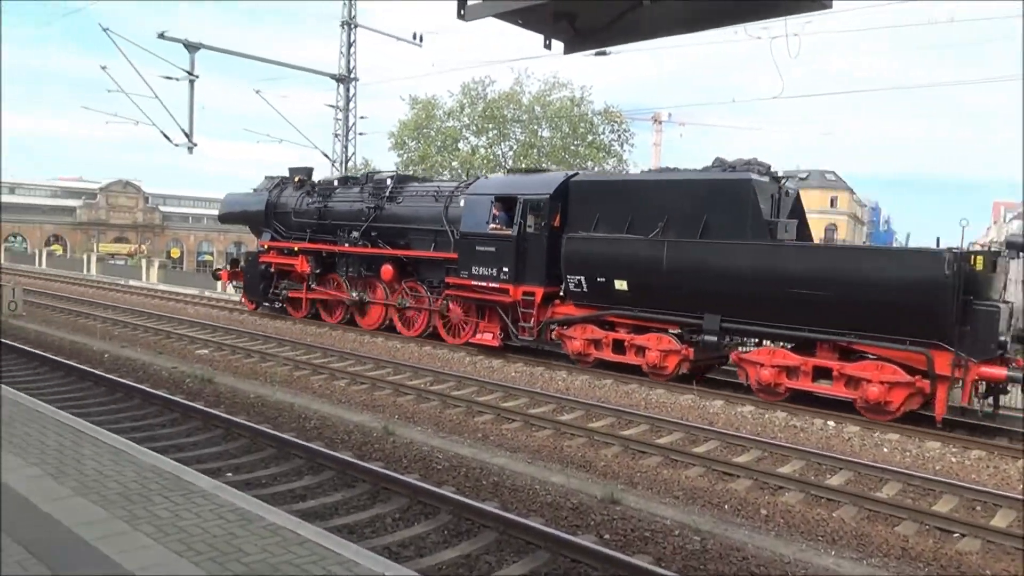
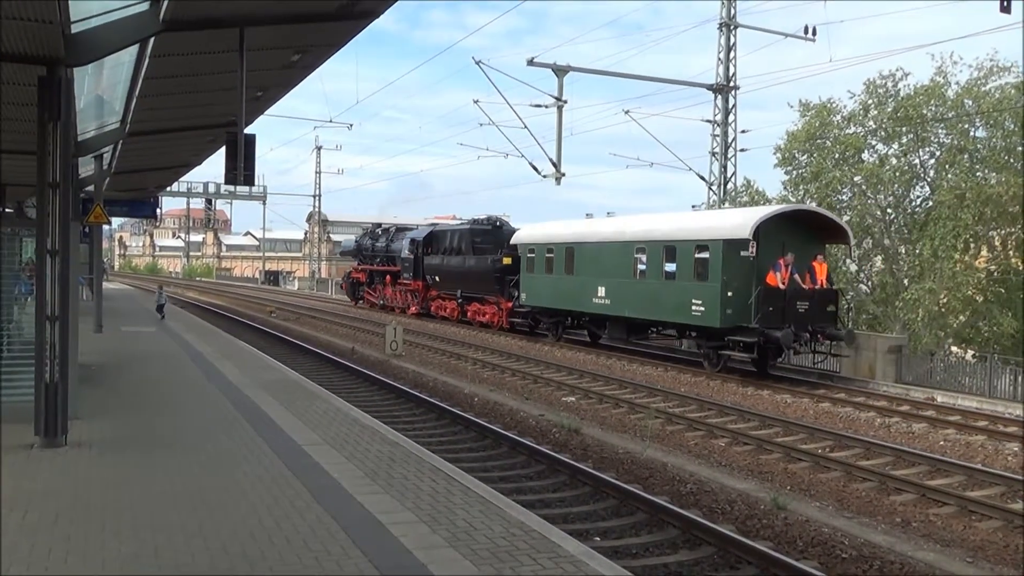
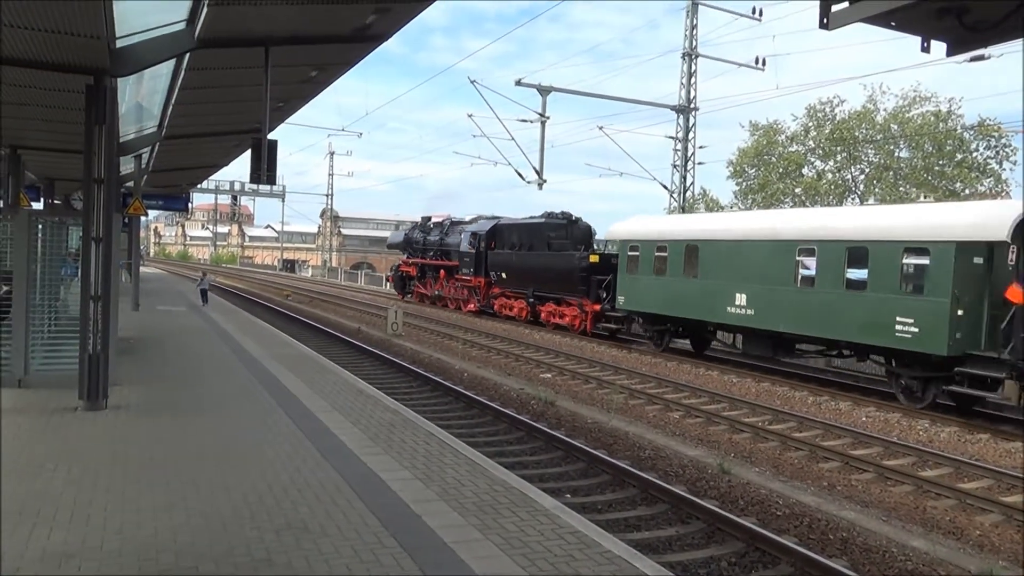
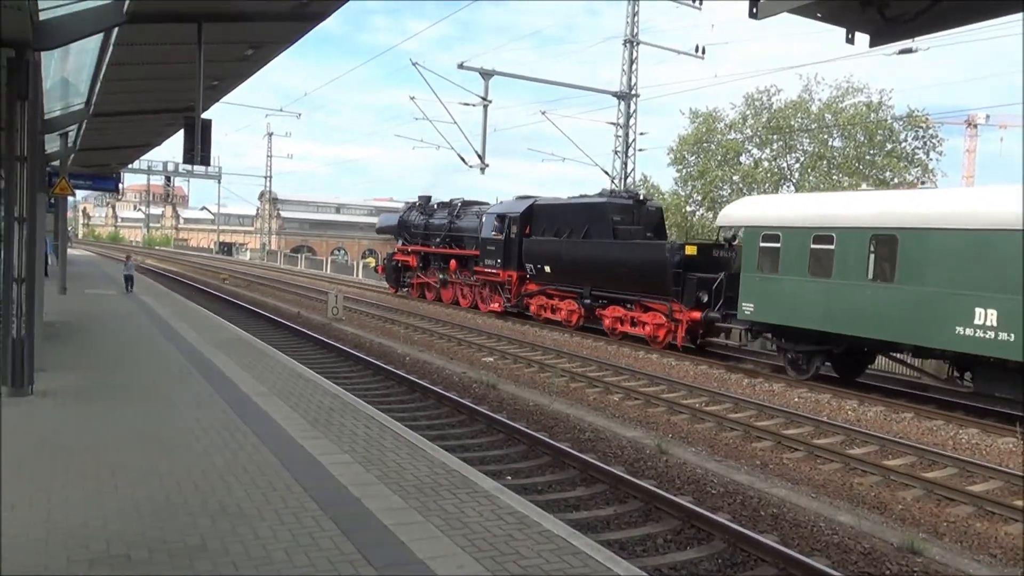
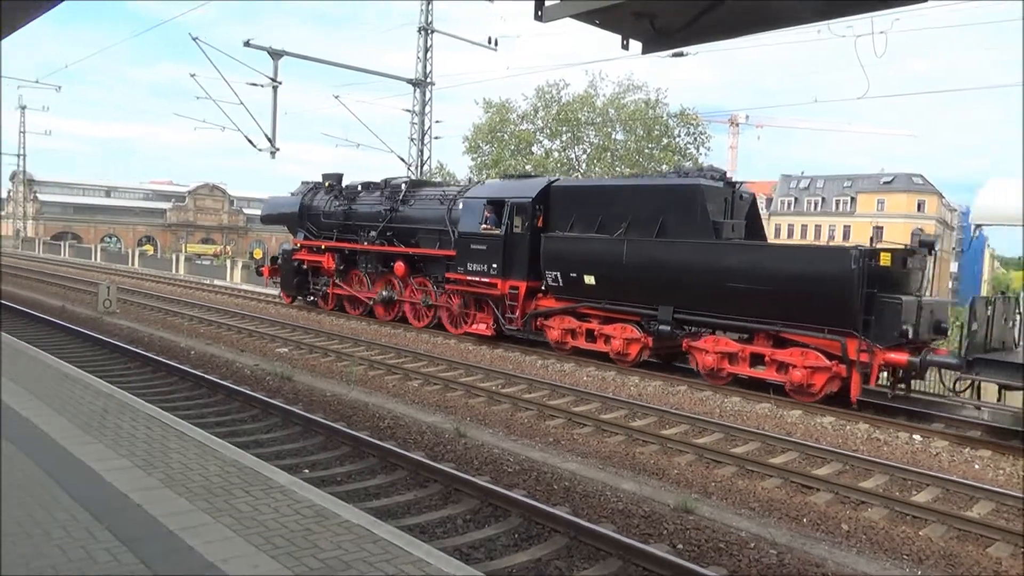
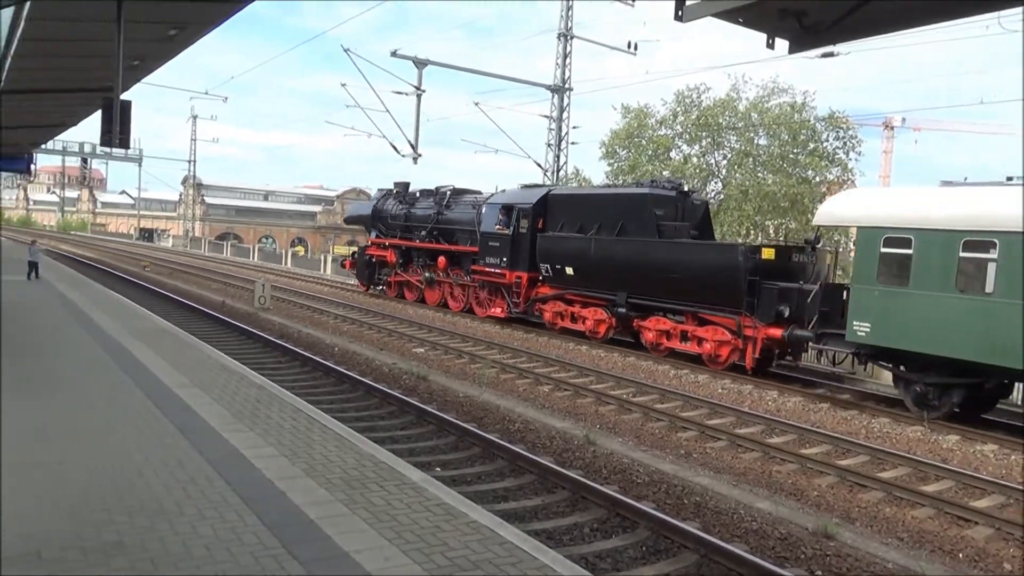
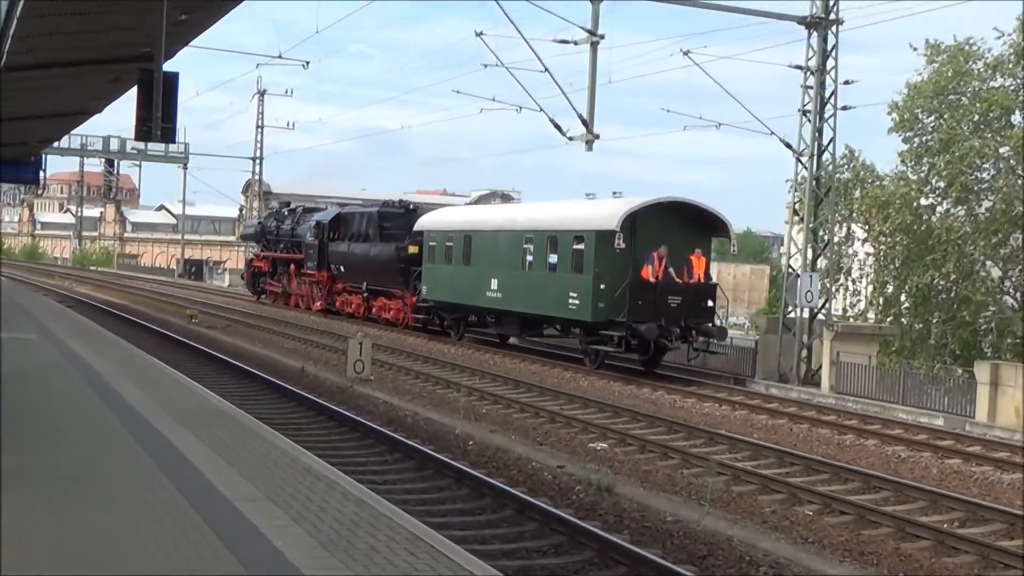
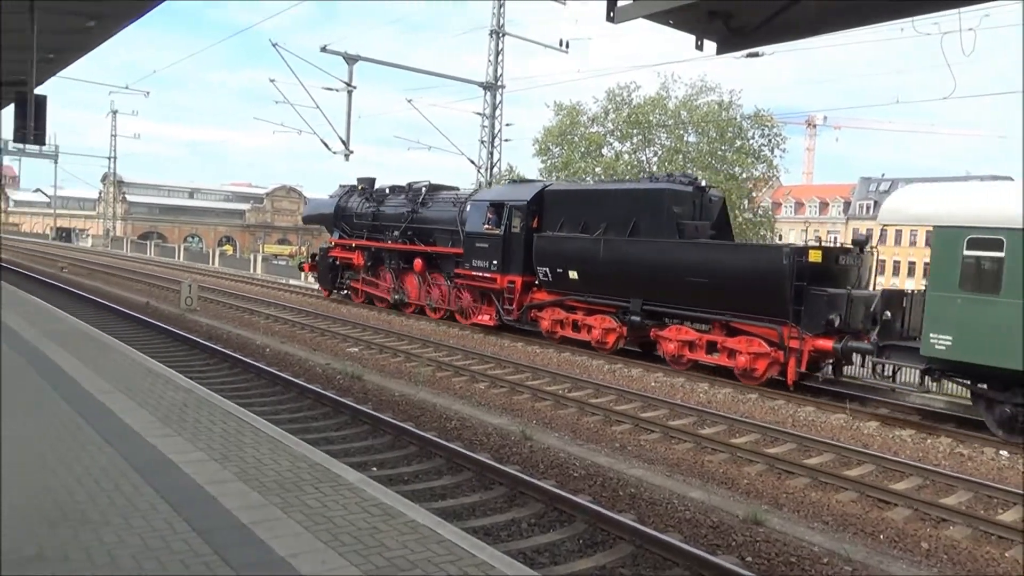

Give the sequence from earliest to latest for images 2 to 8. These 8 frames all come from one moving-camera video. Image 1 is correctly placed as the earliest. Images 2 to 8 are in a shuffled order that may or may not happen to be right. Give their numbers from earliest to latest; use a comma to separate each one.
5, 8, 6, 4, 3, 2, 7
